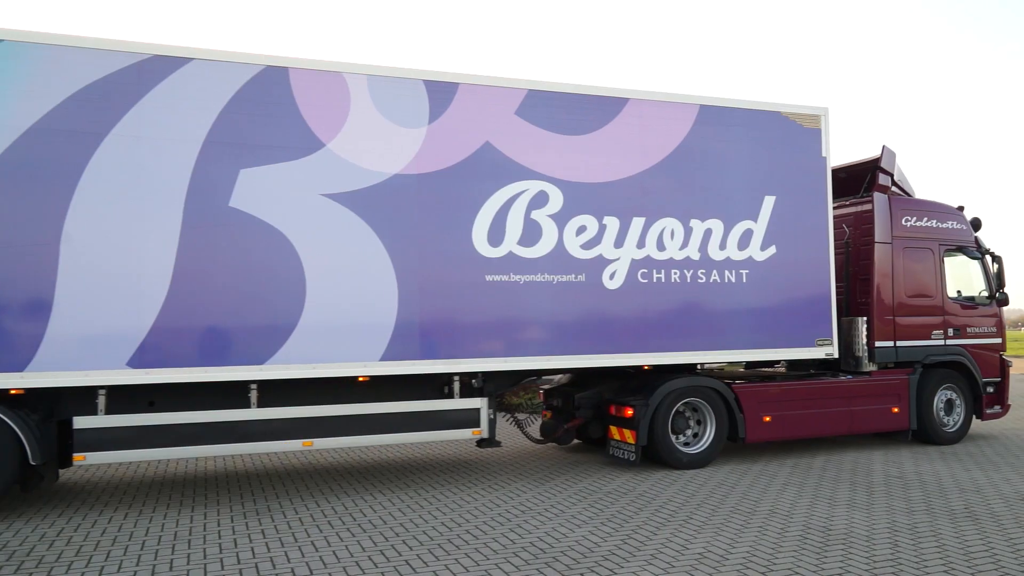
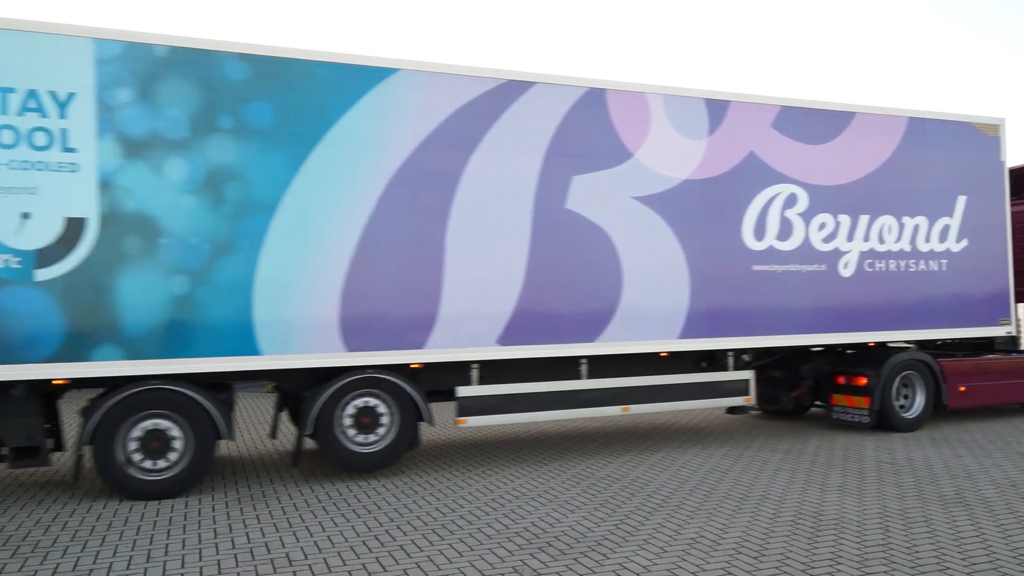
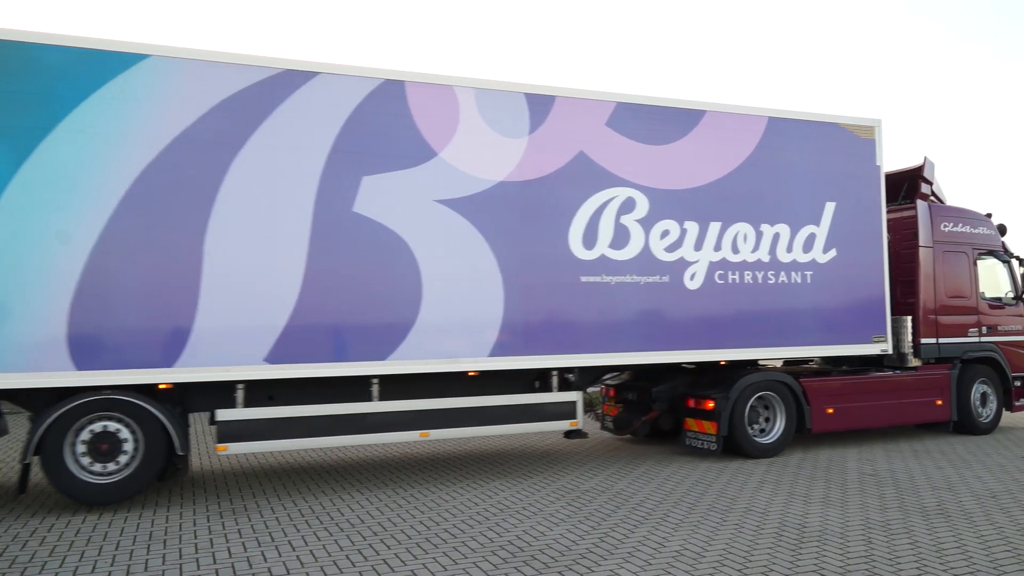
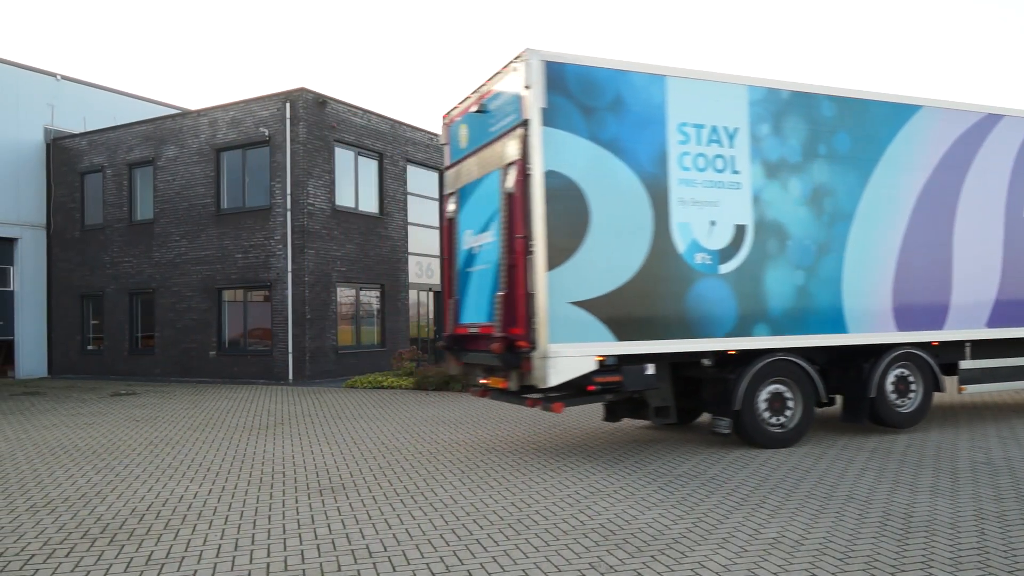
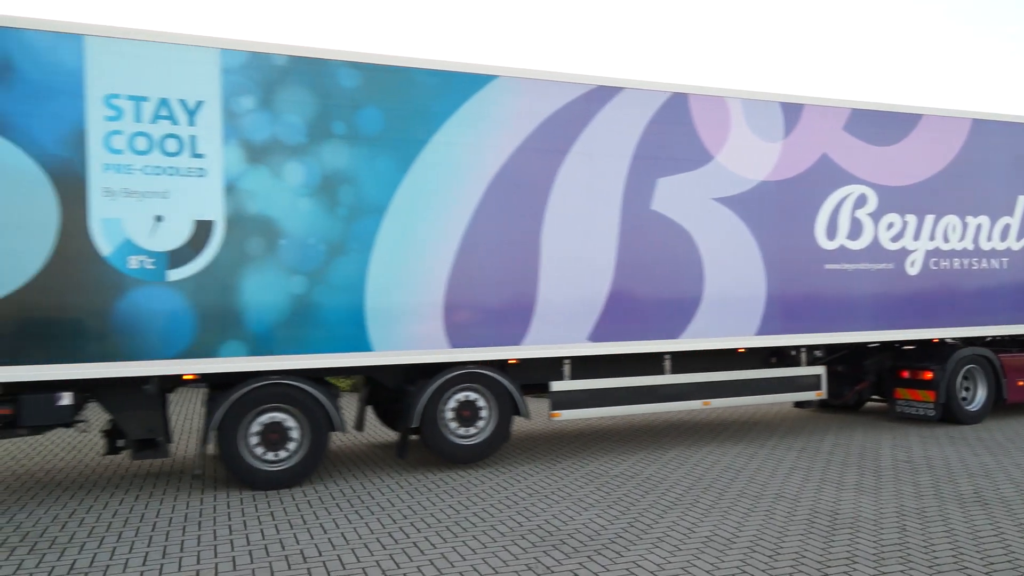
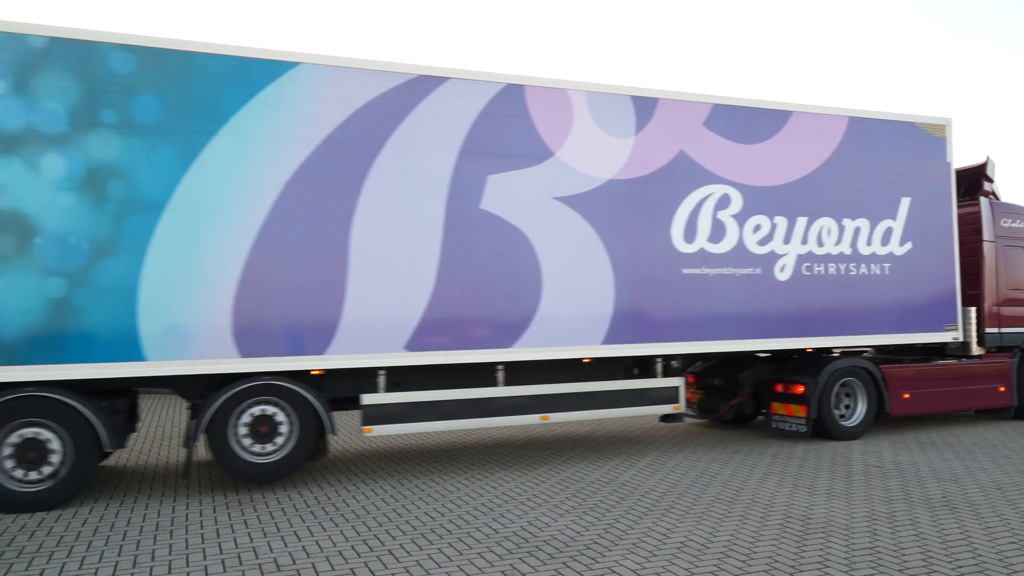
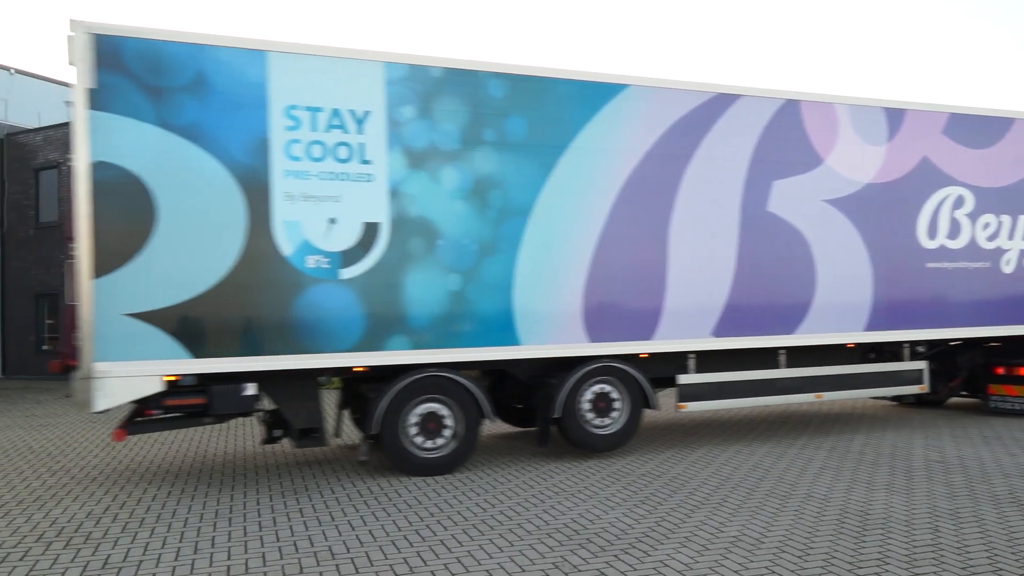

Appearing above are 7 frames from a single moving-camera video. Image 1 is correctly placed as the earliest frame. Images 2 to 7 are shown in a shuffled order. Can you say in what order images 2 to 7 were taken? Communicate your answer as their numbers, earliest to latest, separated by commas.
3, 6, 2, 5, 7, 4
